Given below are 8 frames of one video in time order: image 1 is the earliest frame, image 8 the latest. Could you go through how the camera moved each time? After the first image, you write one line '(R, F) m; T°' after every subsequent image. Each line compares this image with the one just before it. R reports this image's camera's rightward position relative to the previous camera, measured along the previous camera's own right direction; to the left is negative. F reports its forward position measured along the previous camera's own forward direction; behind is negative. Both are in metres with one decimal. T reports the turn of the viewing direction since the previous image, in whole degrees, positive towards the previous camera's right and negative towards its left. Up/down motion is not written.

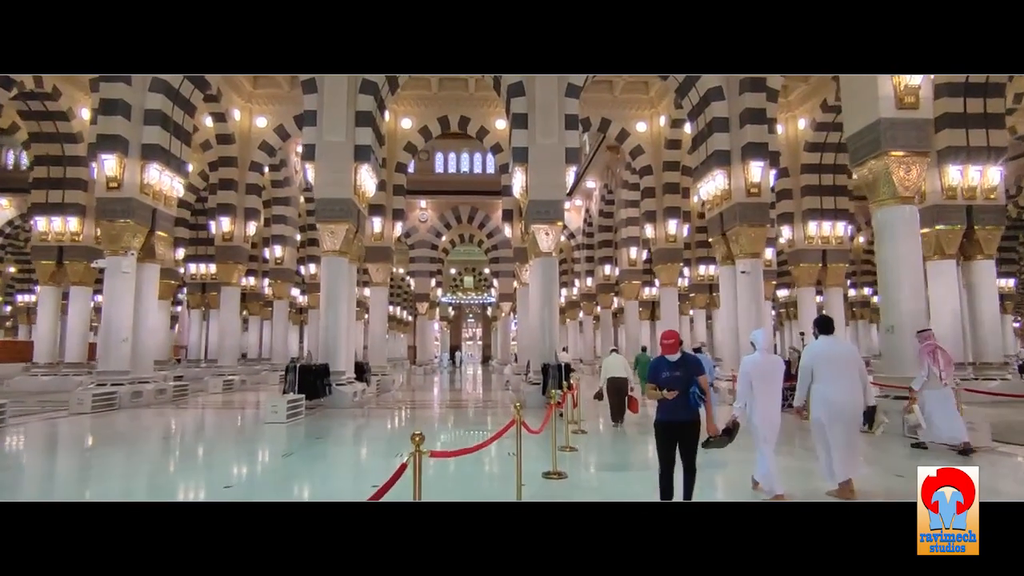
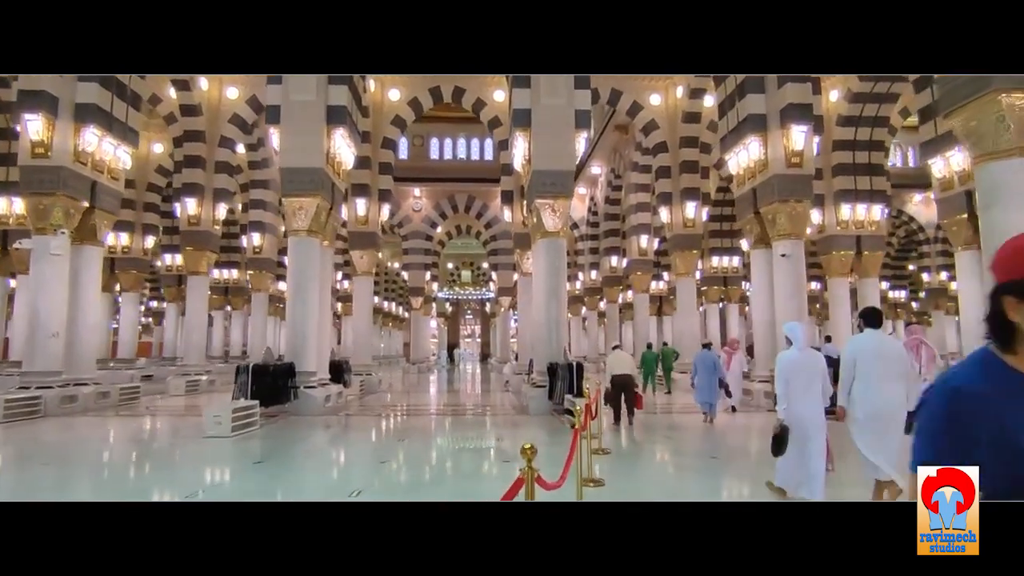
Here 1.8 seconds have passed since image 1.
(0.0, +1.6) m; 0°
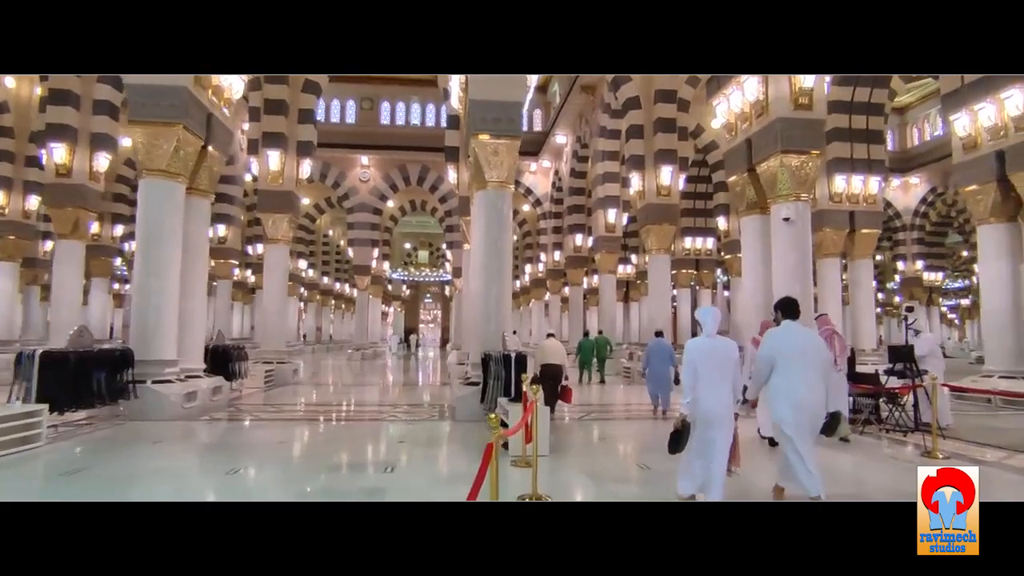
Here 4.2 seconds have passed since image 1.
(+0.5, +2.1) m; +3°
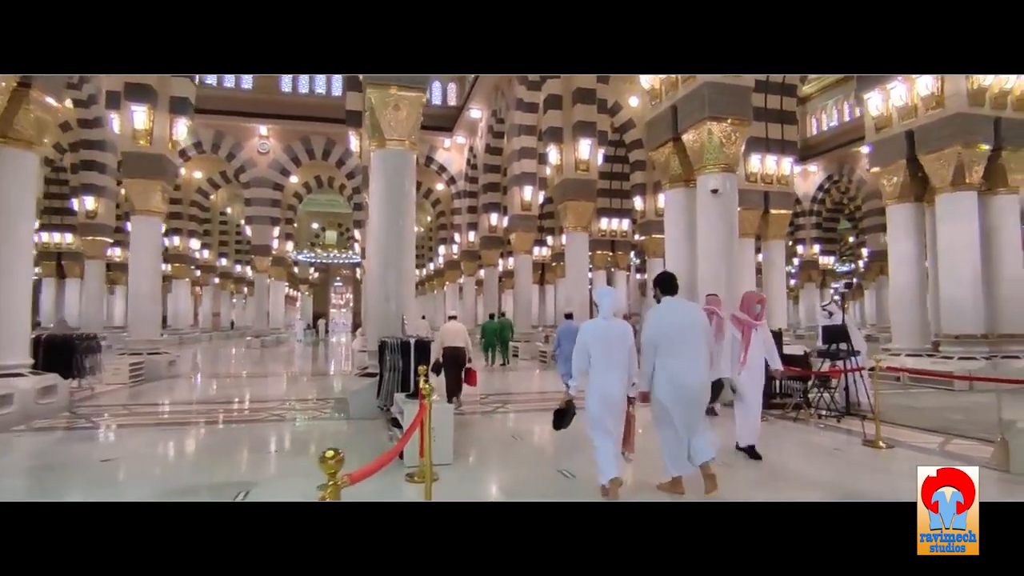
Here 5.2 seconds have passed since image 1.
(+0.1, +0.8) m; +8°
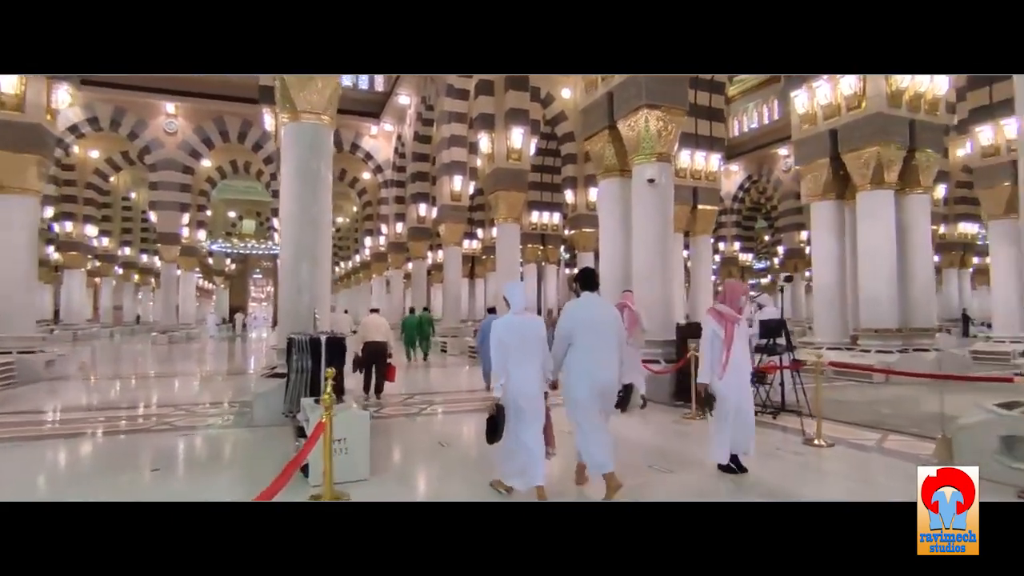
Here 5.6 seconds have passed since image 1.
(0.0, +0.4) m; +7°
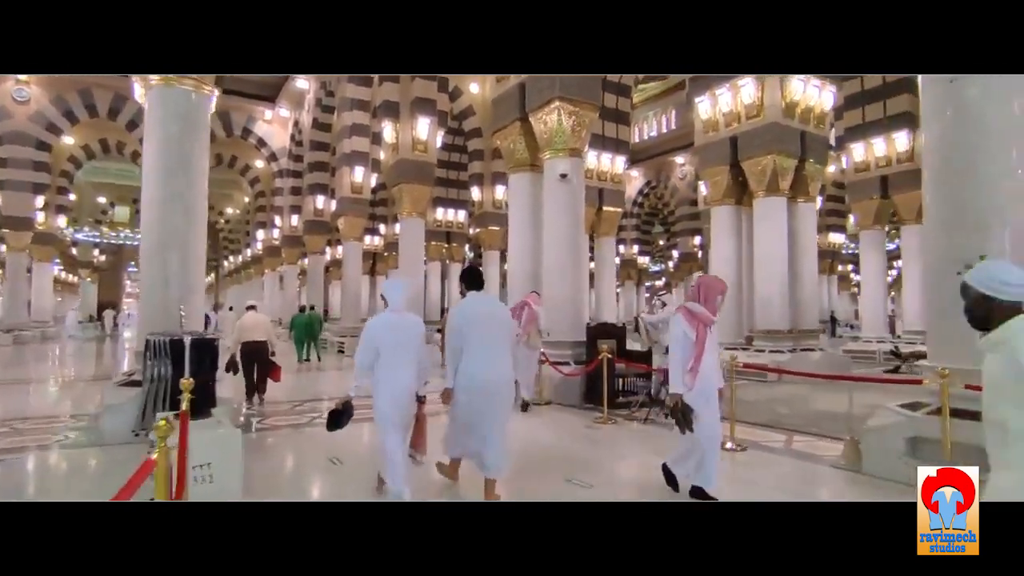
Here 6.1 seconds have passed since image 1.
(0.0, +0.4) m; +9°
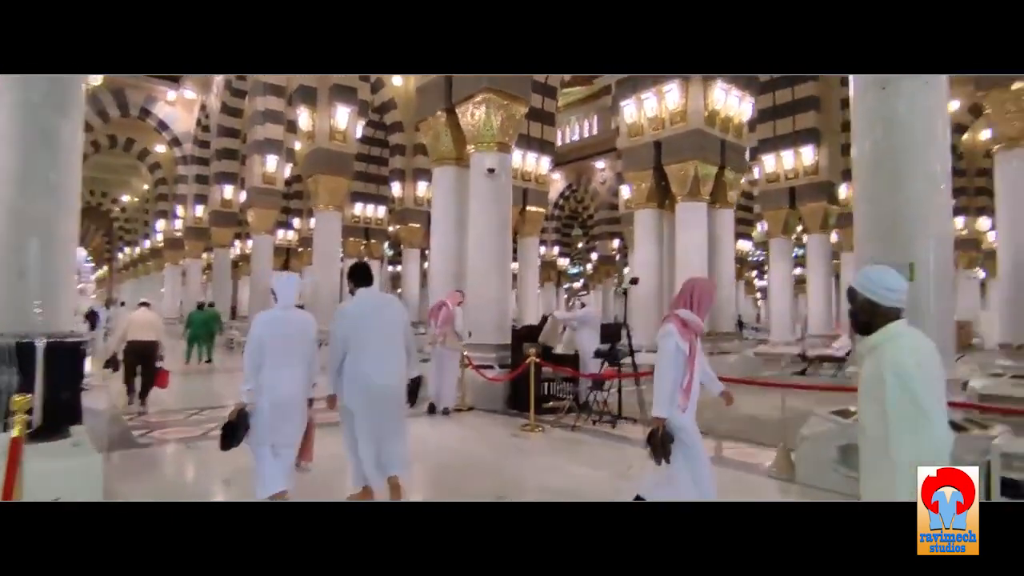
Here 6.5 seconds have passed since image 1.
(0.0, +0.3) m; +8°
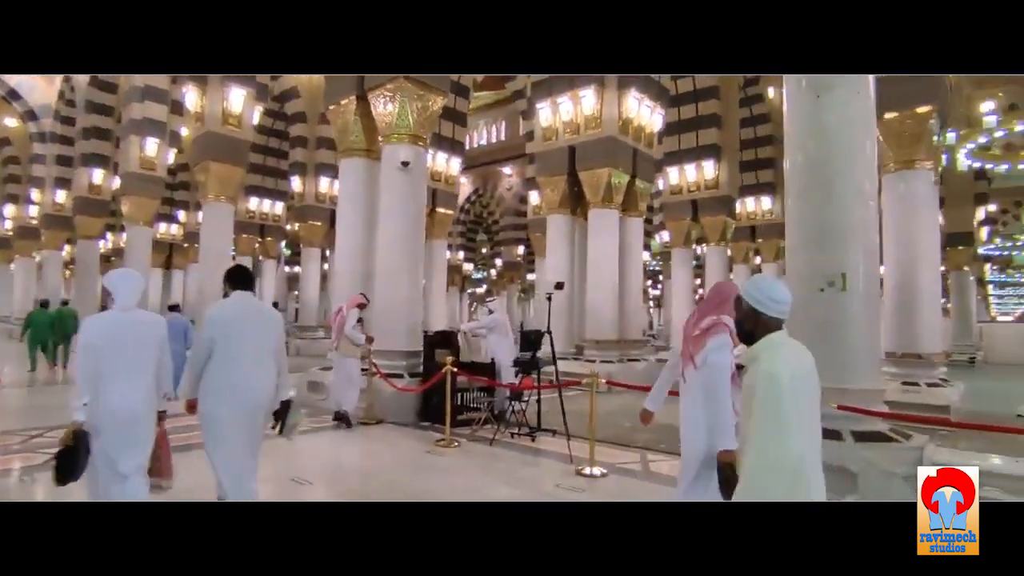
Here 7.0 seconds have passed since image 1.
(-0.1, +0.4) m; +9°
